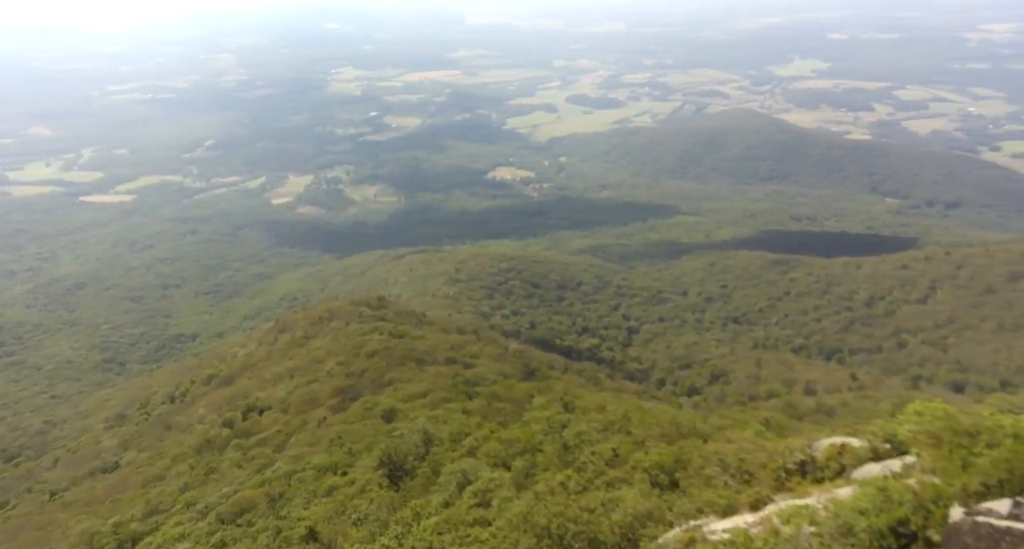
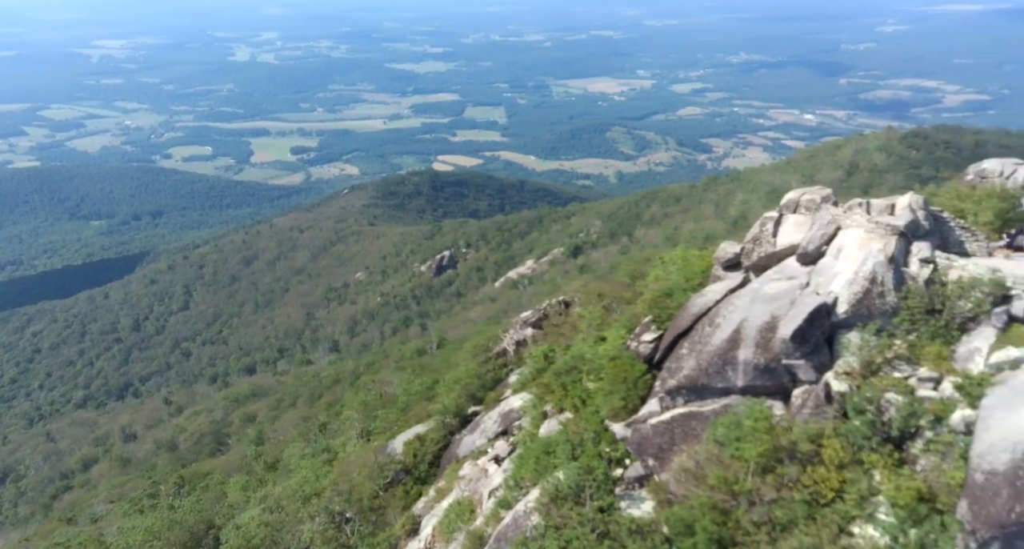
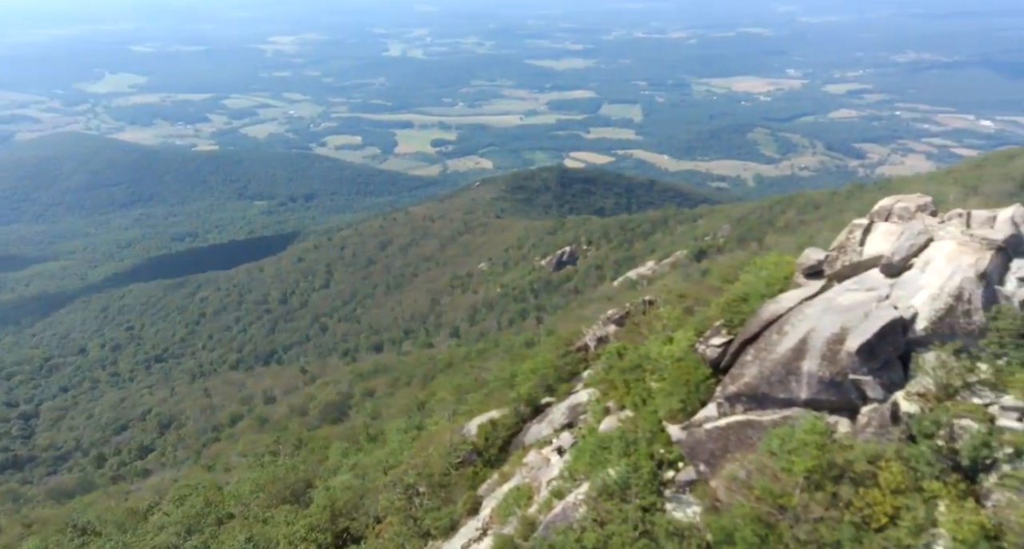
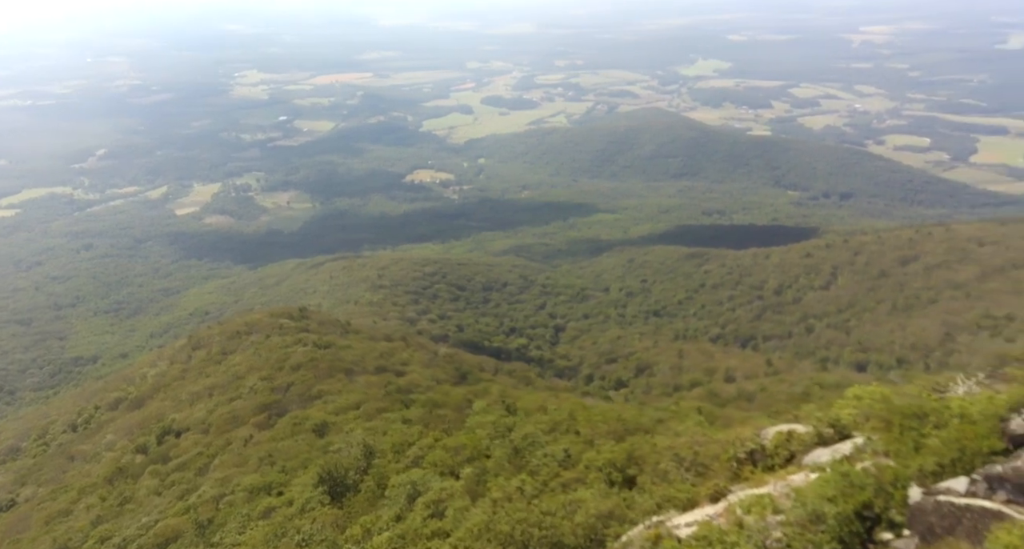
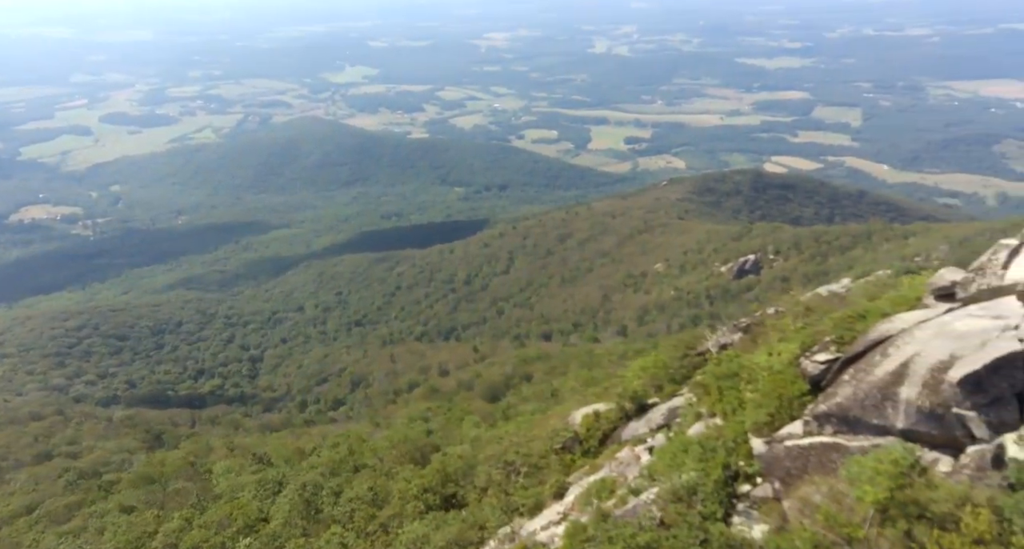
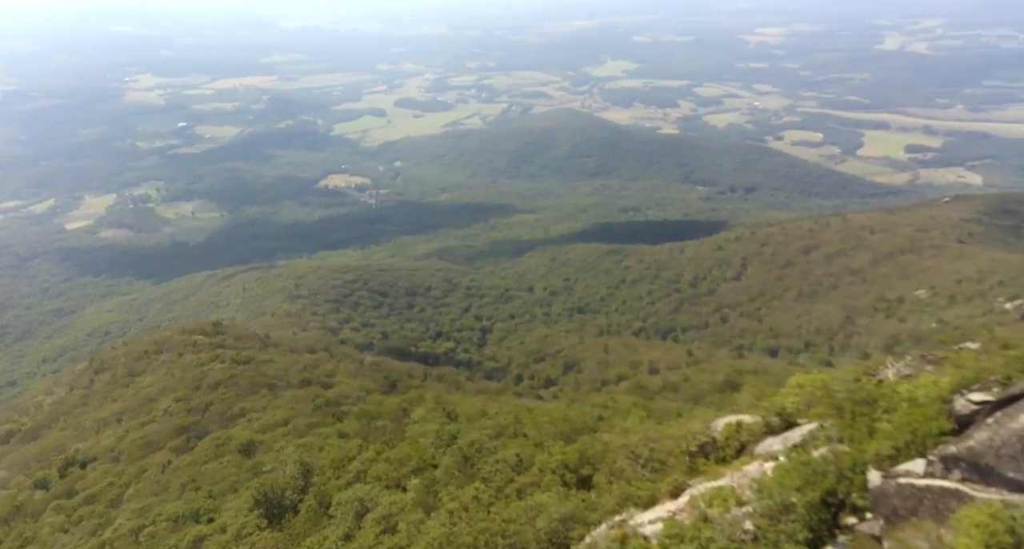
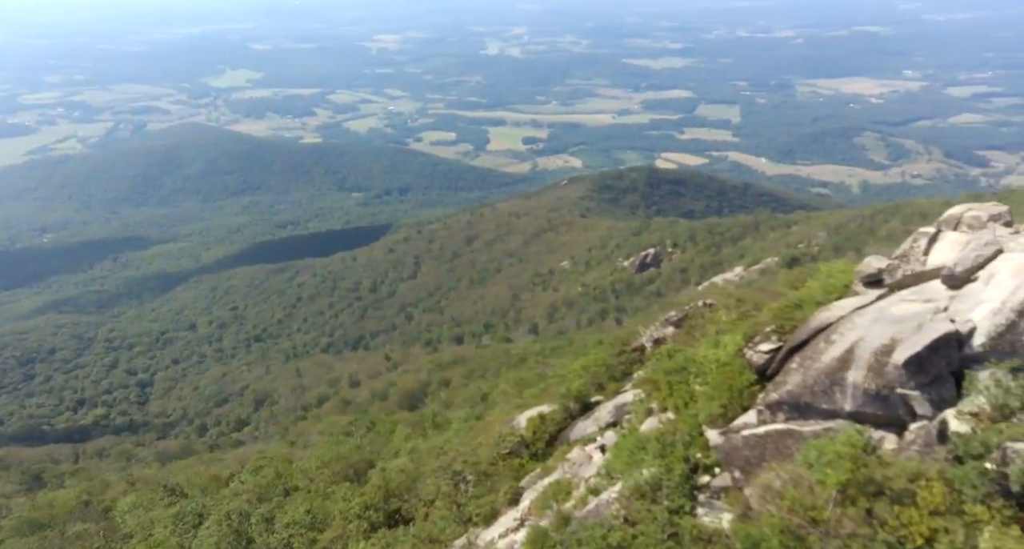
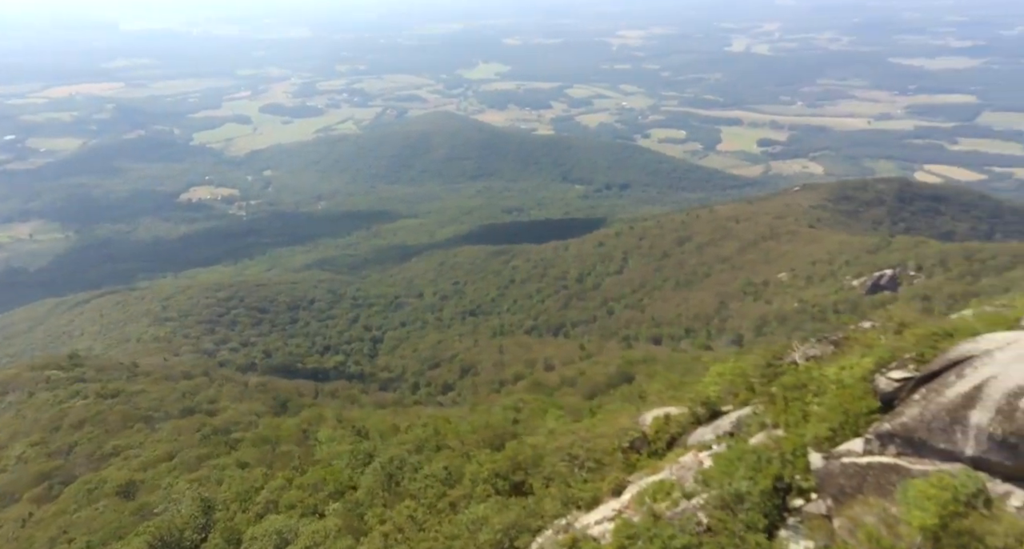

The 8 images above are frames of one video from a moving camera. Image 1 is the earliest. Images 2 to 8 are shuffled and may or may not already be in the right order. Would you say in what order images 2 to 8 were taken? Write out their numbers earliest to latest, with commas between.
4, 6, 8, 5, 7, 3, 2
